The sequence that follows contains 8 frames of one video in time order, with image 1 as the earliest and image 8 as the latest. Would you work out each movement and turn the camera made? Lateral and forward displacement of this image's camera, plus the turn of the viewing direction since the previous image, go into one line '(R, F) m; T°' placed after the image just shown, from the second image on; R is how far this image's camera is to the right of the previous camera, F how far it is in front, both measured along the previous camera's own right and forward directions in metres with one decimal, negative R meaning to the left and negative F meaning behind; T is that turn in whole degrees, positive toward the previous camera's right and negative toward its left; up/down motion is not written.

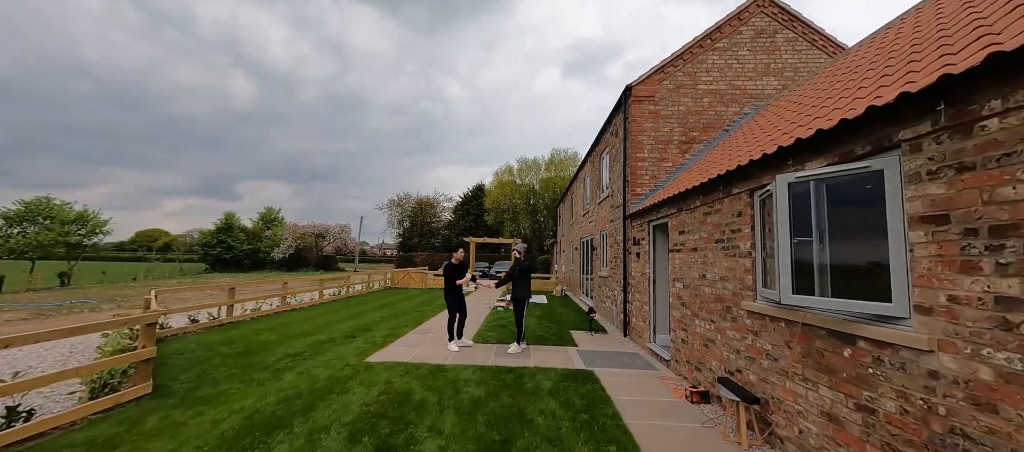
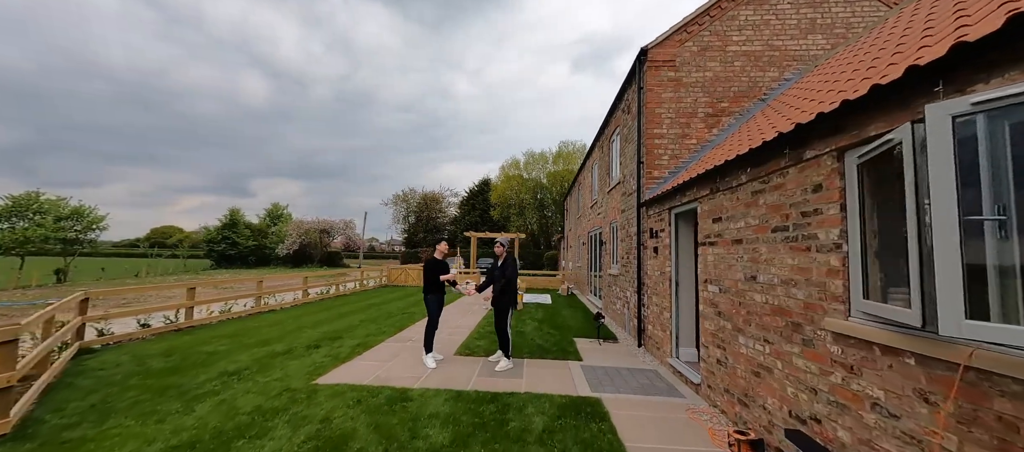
(+0.3, +1.1) m; -1°
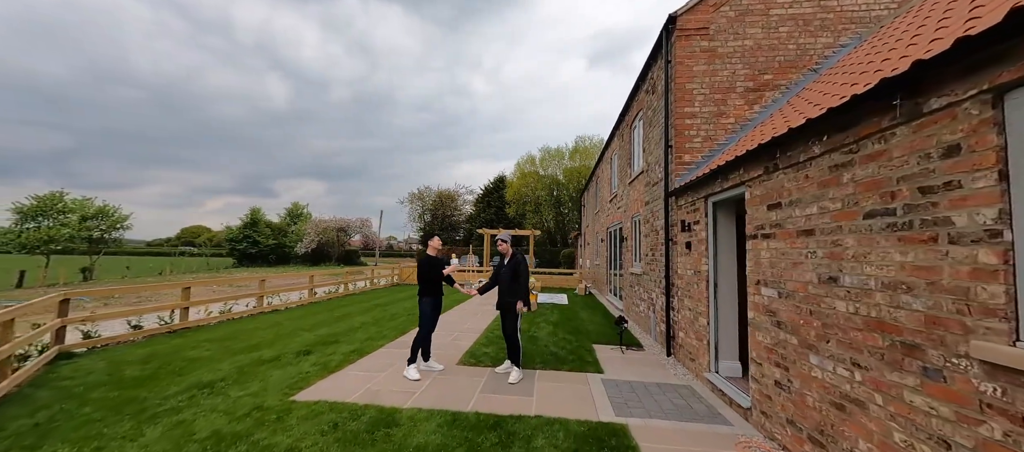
(+0.1, +0.7) m; -3°
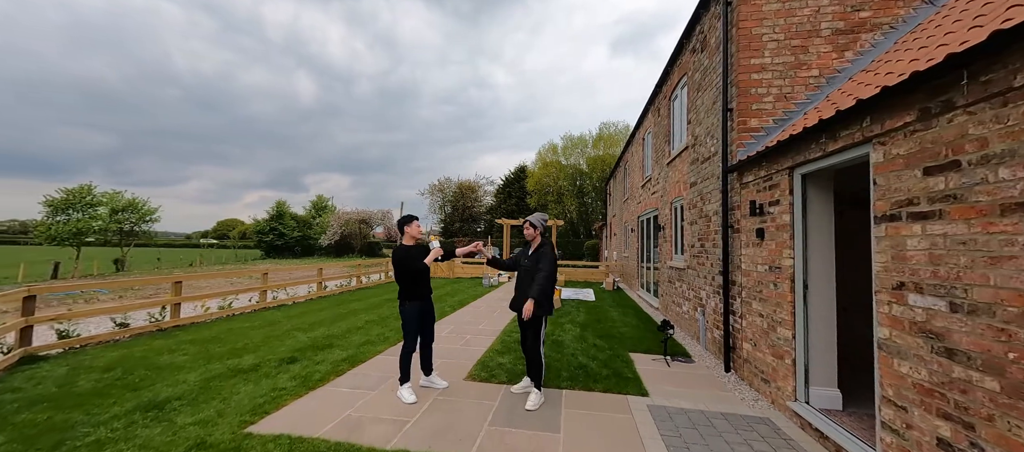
(0.0, +0.9) m; -3°
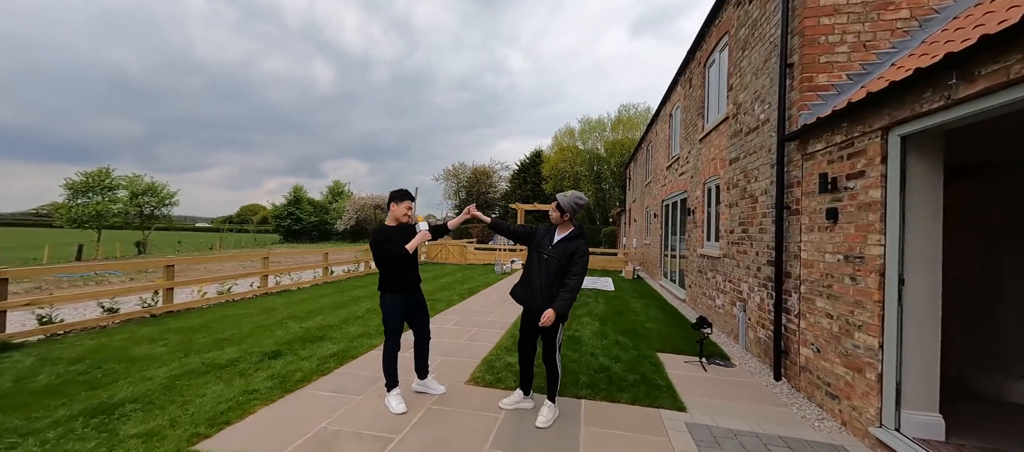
(0.0, +0.6) m; -2°
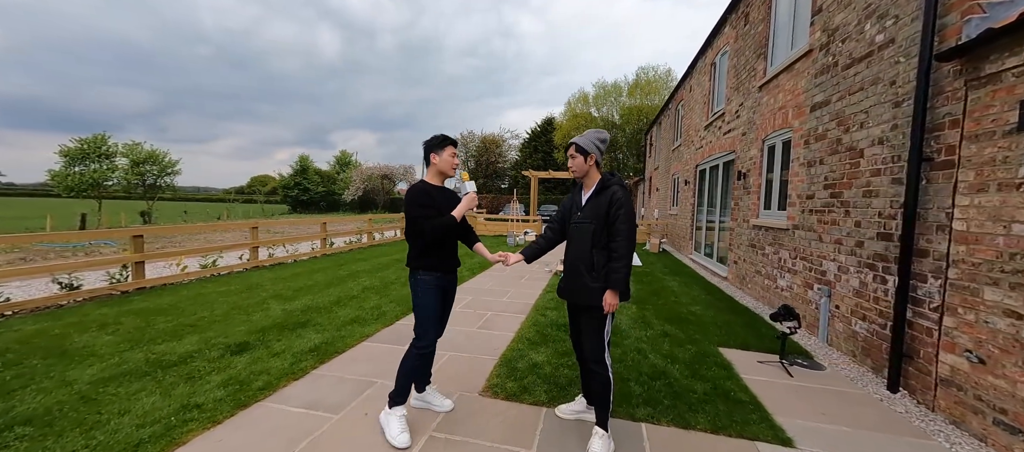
(-0.2, +0.9) m; -1°
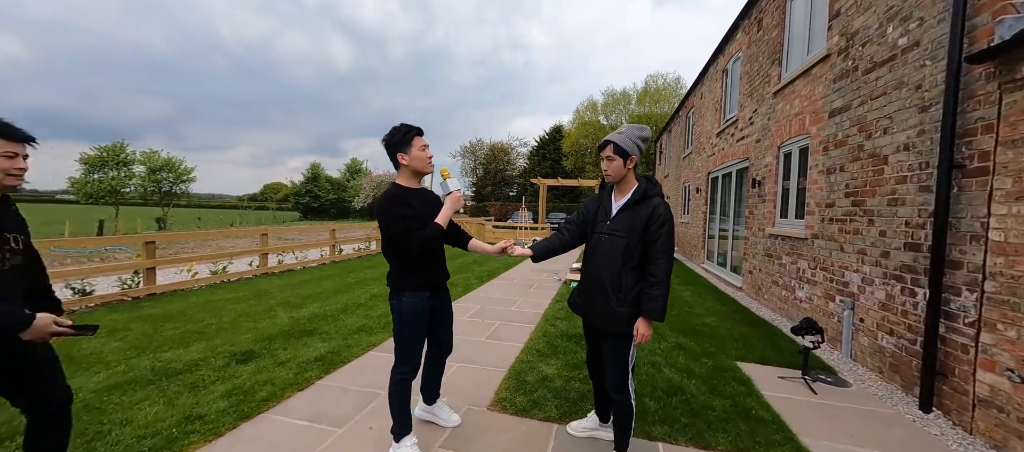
(0.0, +0.1) m; -1°
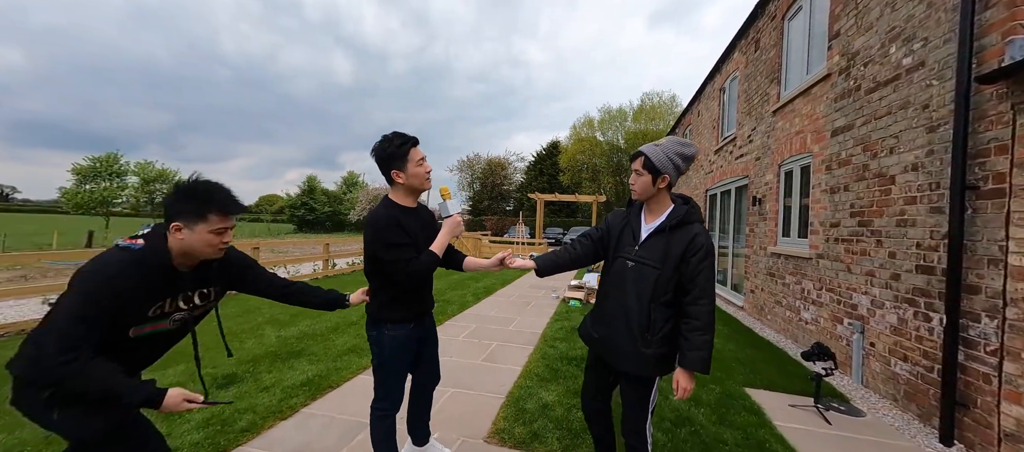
(0.0, +0.1) m; +1°
